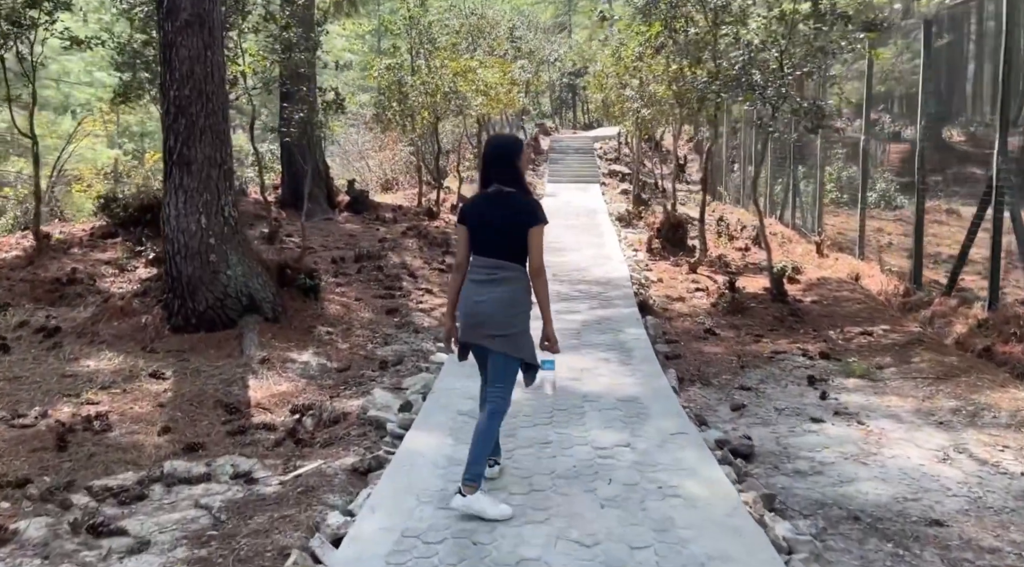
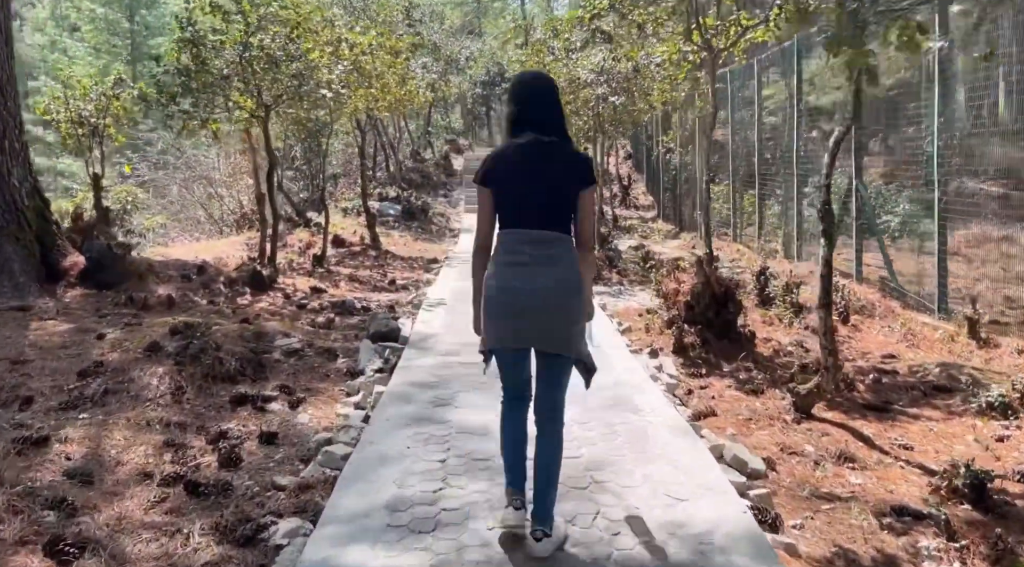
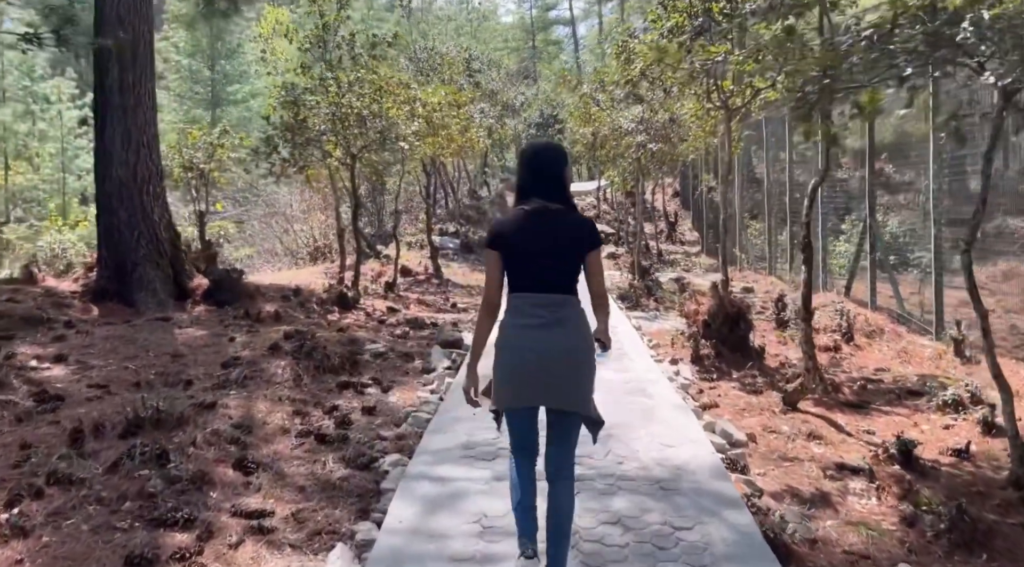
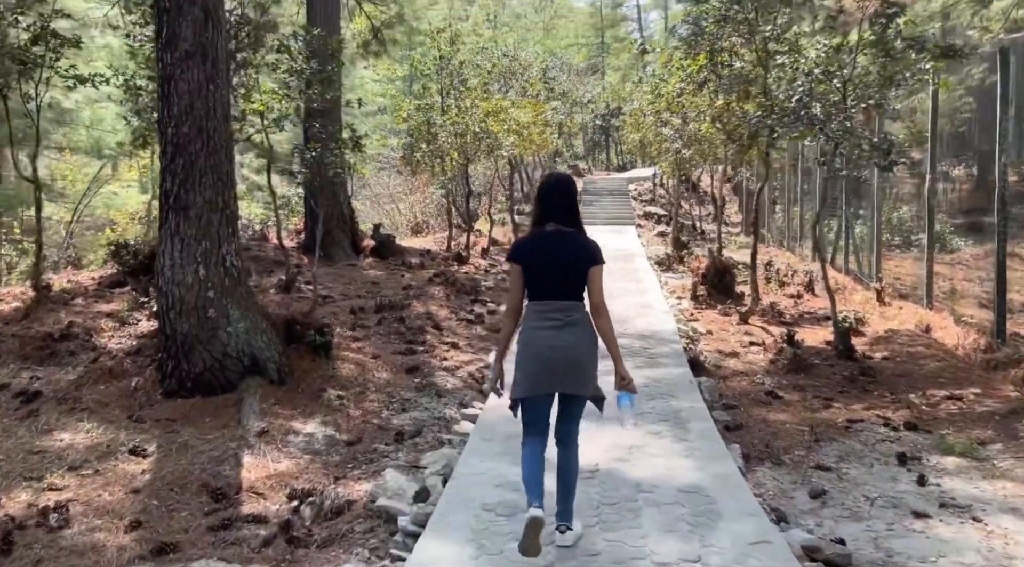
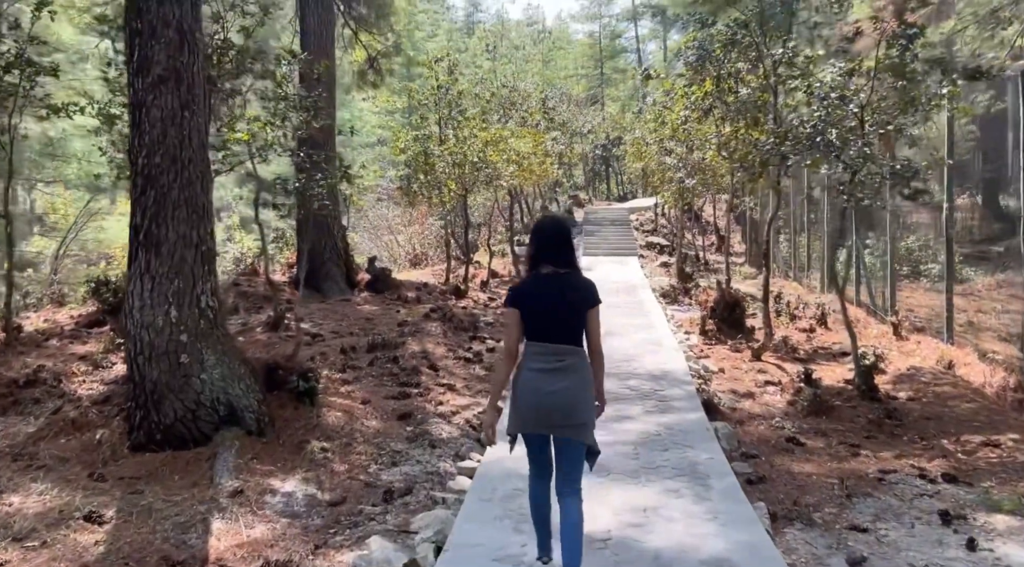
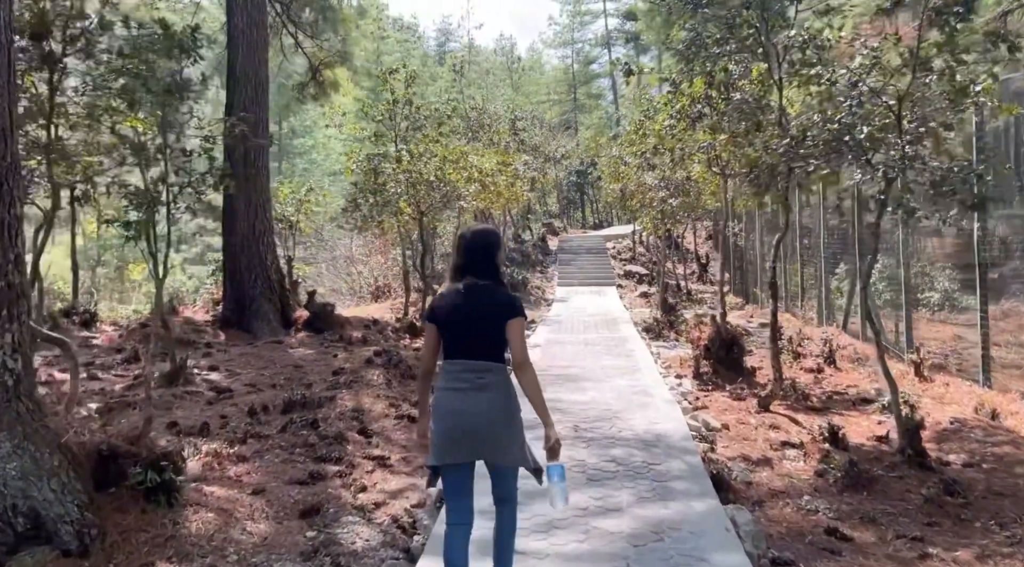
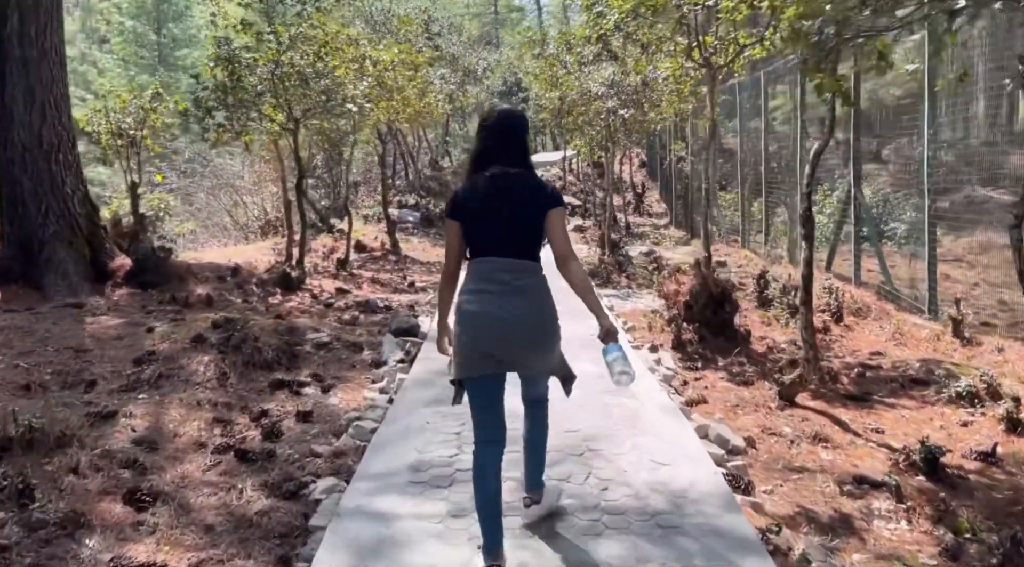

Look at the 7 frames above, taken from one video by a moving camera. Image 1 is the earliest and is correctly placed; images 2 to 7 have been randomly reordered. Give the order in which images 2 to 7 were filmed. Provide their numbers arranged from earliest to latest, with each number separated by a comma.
4, 5, 6, 3, 7, 2
